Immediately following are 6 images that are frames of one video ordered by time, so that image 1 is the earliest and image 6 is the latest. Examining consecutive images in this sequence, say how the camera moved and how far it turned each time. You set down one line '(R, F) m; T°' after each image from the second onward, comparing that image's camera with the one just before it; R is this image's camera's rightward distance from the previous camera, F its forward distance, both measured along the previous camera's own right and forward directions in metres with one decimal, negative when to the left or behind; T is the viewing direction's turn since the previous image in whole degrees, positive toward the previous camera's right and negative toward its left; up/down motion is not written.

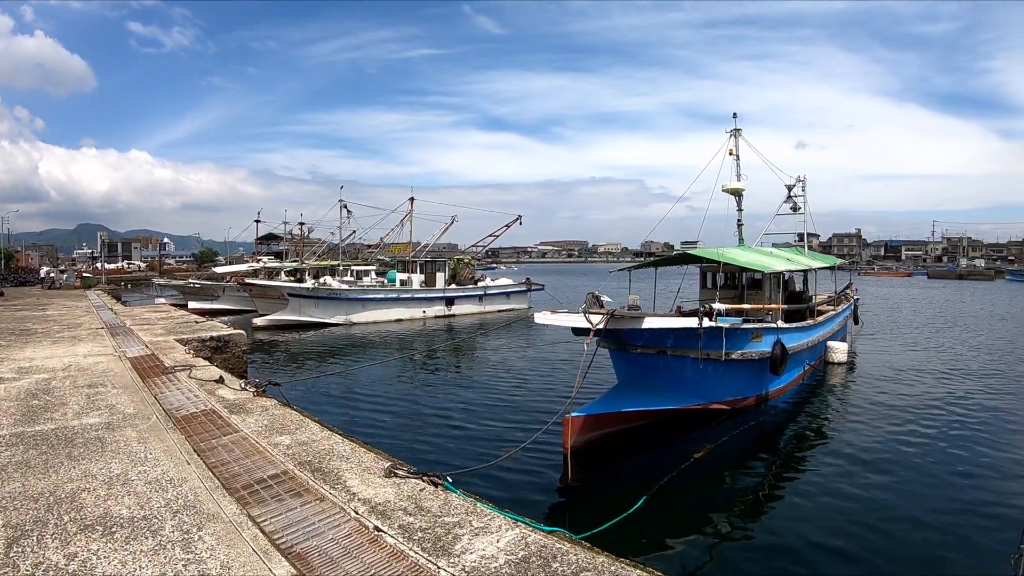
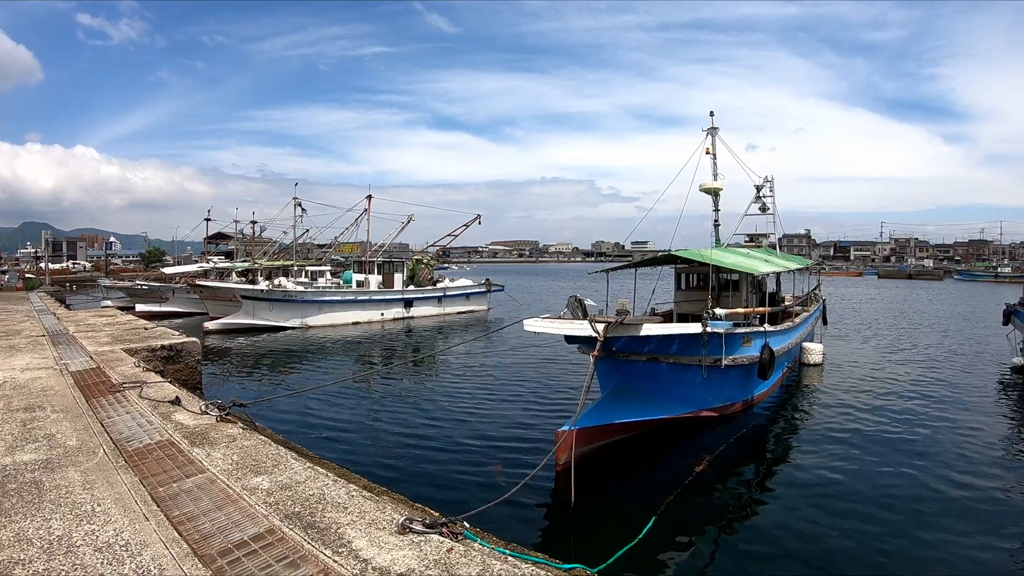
(-0.4, +0.5) m; +4°
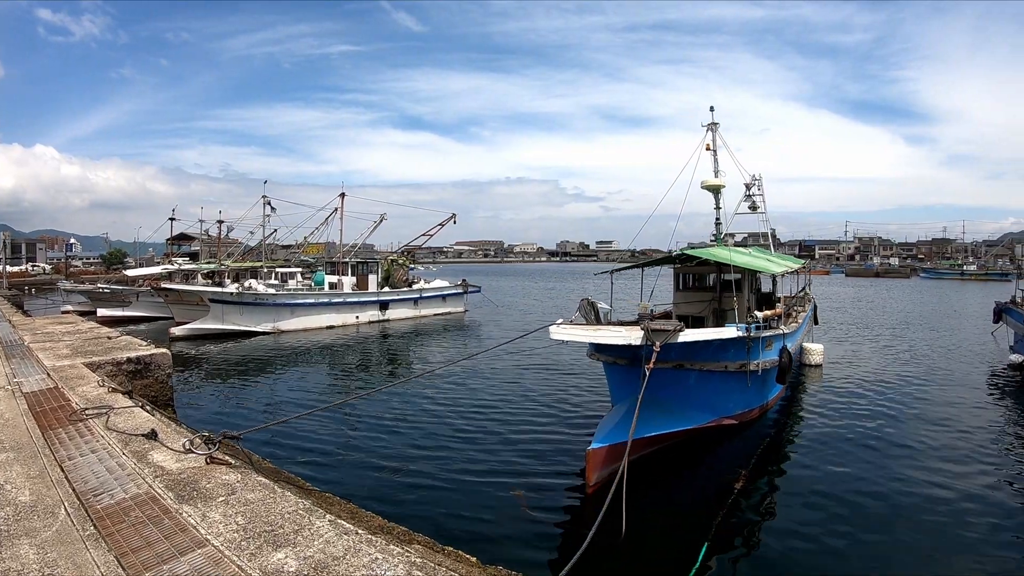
(-0.6, +0.8) m; +3°
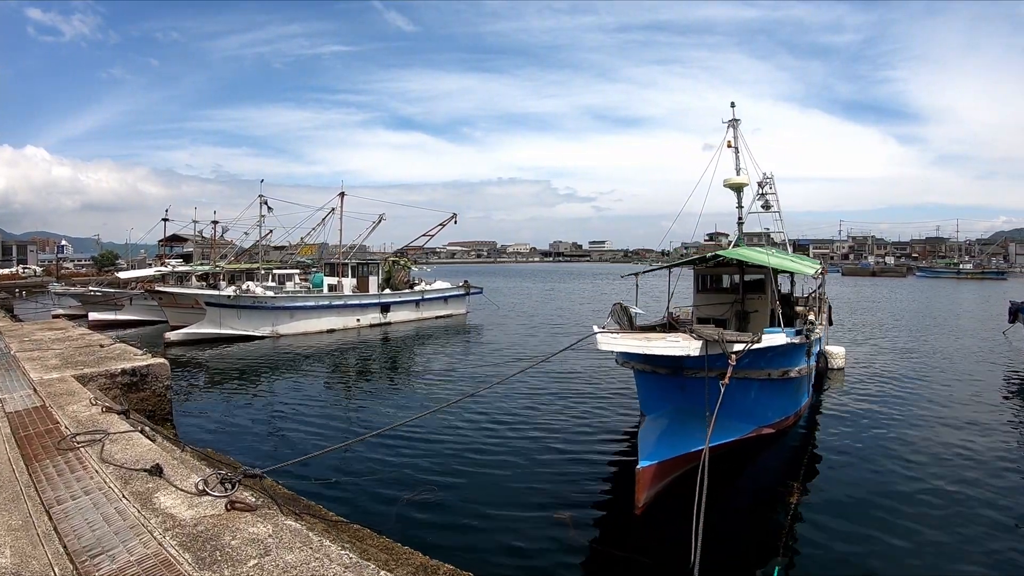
(-0.5, +0.7) m; +1°
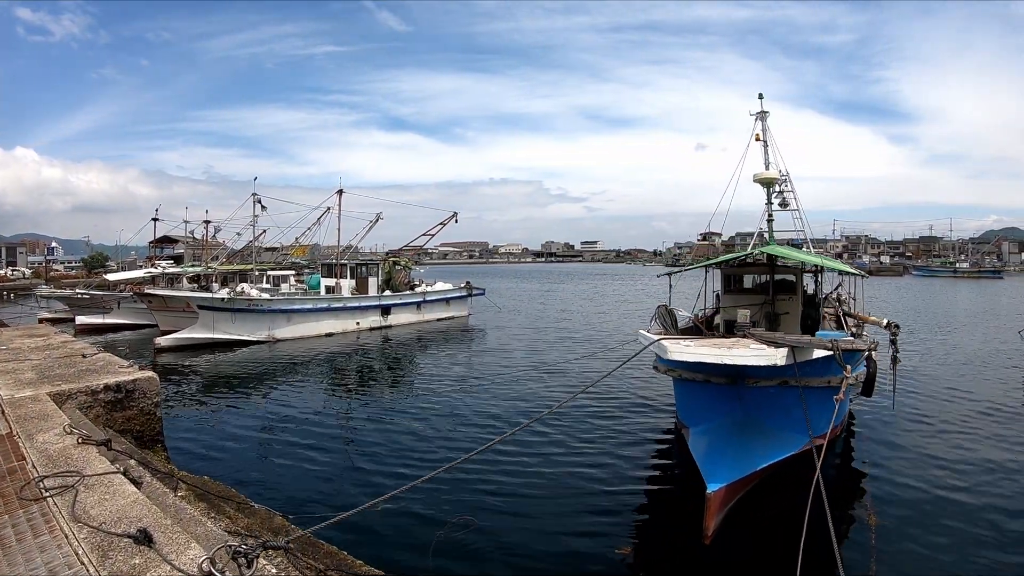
(-0.5, +0.9) m; +1°
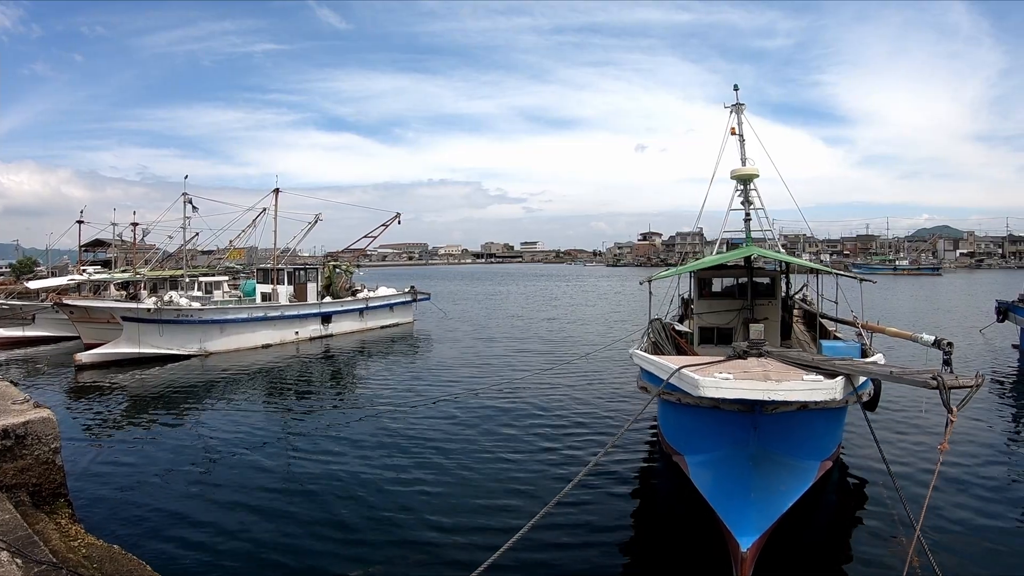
(-0.4, +1.1) m; +5°
